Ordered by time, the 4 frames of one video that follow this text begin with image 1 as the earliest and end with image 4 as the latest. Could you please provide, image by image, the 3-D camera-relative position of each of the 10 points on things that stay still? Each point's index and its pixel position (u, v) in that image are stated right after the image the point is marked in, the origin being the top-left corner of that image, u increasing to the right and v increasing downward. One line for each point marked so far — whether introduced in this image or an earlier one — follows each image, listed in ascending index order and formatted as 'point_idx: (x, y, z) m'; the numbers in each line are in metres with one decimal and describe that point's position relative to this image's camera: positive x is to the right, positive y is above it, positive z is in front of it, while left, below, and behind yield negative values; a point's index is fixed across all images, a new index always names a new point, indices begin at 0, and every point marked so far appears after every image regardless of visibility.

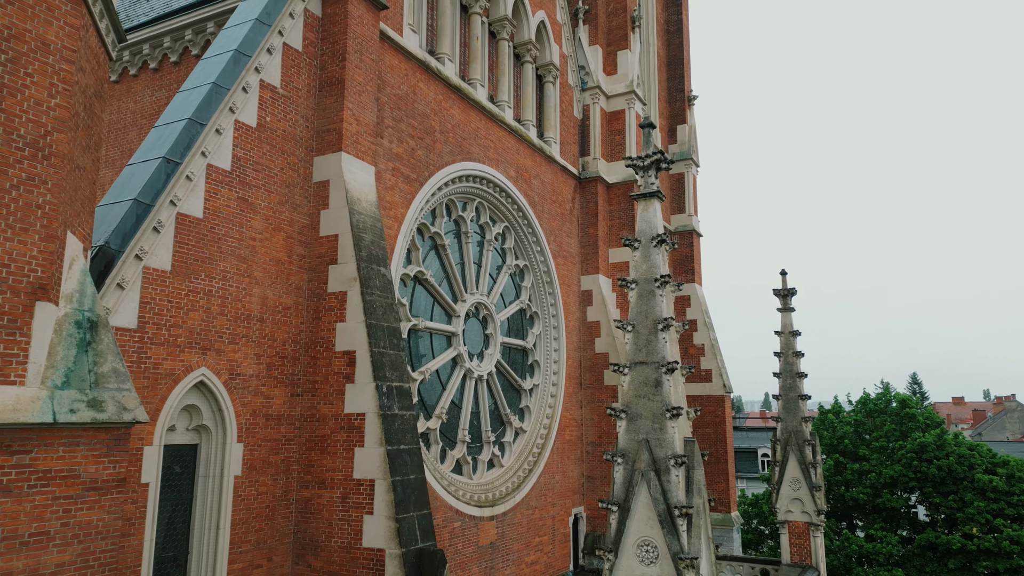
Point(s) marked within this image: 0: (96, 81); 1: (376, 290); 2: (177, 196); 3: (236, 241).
0: (-3.3, +1.6, +5.8) m
1: (-1.5, 0.0, +8.1) m
2: (-3.1, +0.9, +6.8) m
3: (-2.8, +0.5, +7.5) m
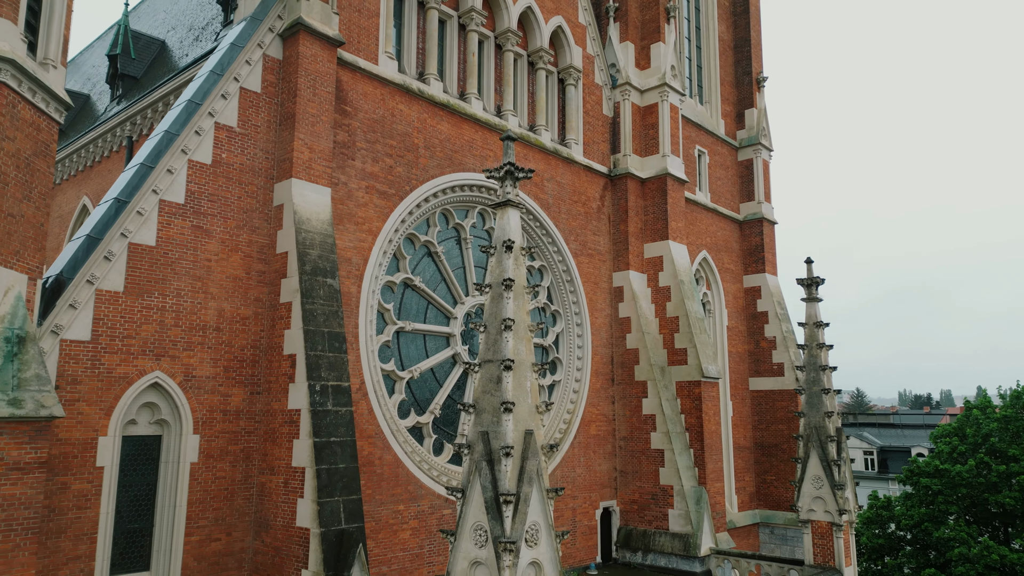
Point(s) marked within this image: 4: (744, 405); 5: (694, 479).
0: (-4.8, +1.4, +7.3) m
1: (-2.4, -0.1, +9.1) m
2: (-4.3, +0.7, +8.2) m
3: (-3.9, +0.3, +8.8) m
4: (+6.0, -3.0, +18.8) m
5: (+3.5, -3.7, +14.2) m
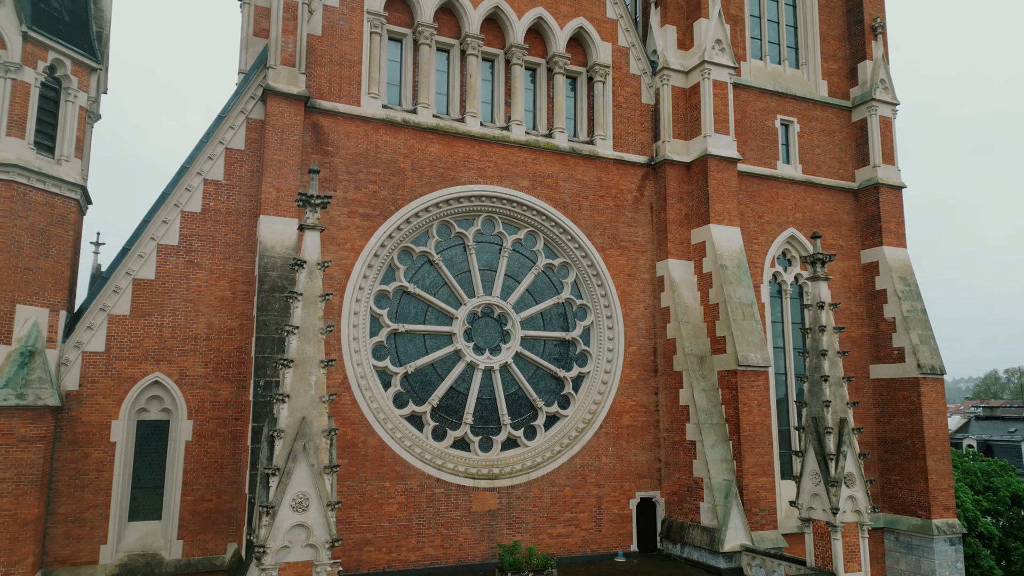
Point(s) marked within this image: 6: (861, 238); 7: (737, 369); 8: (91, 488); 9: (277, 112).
0: (-6.7, +1.0, +10.6) m
1: (-3.7, -0.4, +11.3) m
2: (-5.8, +0.3, +11.3) m
3: (-5.2, 0.0, +11.6) m
4: (+8.1, -2.5, +16.9) m
5: (+4.0, -3.4, +13.6) m
6: (+8.4, +1.2, +17.6) m
7: (+4.3, -1.5, +14.0) m
8: (-6.1, -2.9, +10.7) m
9: (-3.9, +2.9, +12.2) m
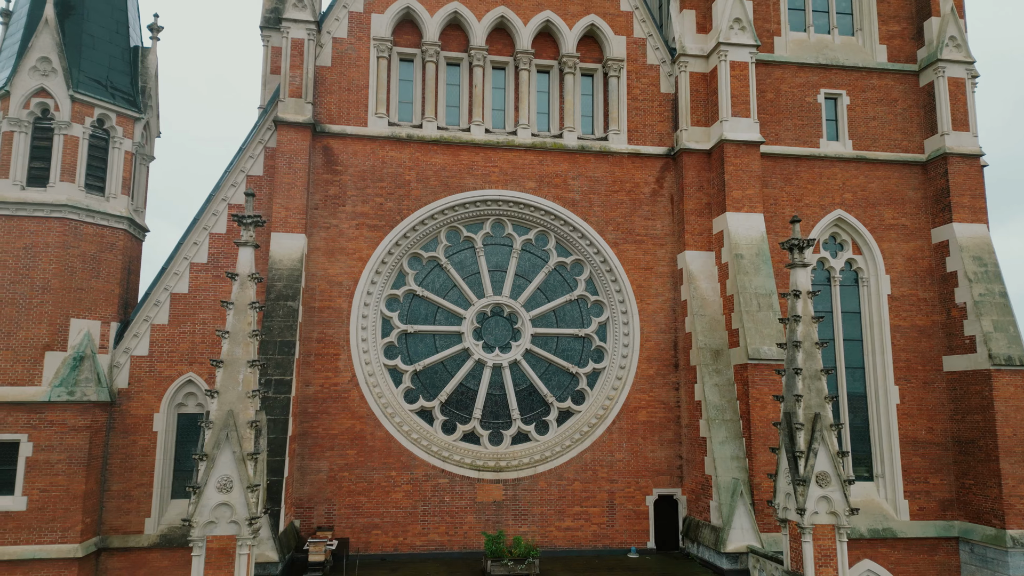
0: (-7.2, +0.7, +12.8) m
1: (-4.1, -0.5, +12.8) m
2: (-6.2, +0.1, +13.3) m
3: (-5.5, -0.2, +13.5) m
4: (+8.7, -2.1, +15.2) m
5: (+4.0, -3.3, +13.1) m
6: (+9.1, +1.6, +15.9) m
7: (+4.3, -1.4, +13.3) m
8: (-6.5, -3.2, +12.8) m
9: (-4.2, +2.8, +13.7) m
